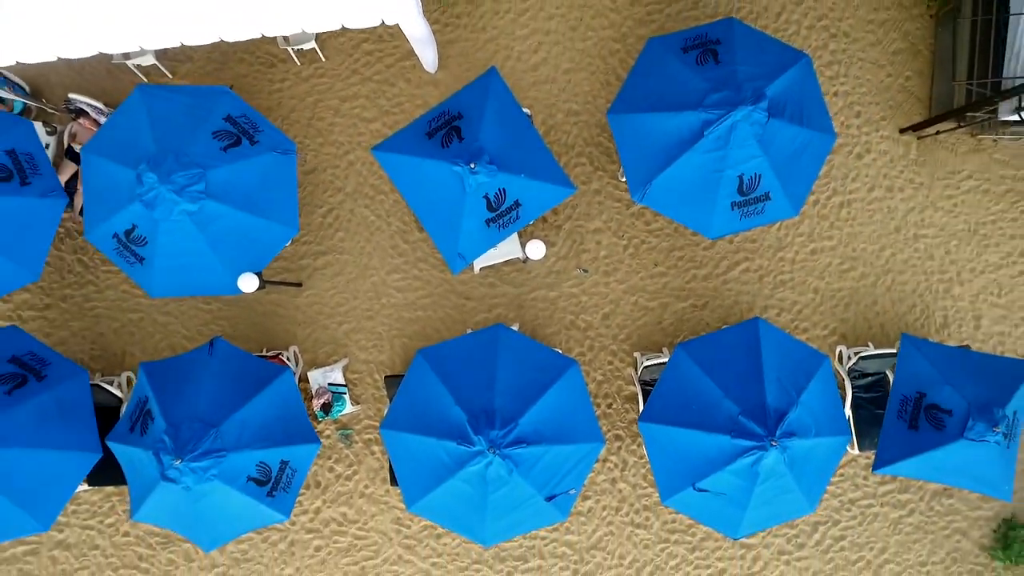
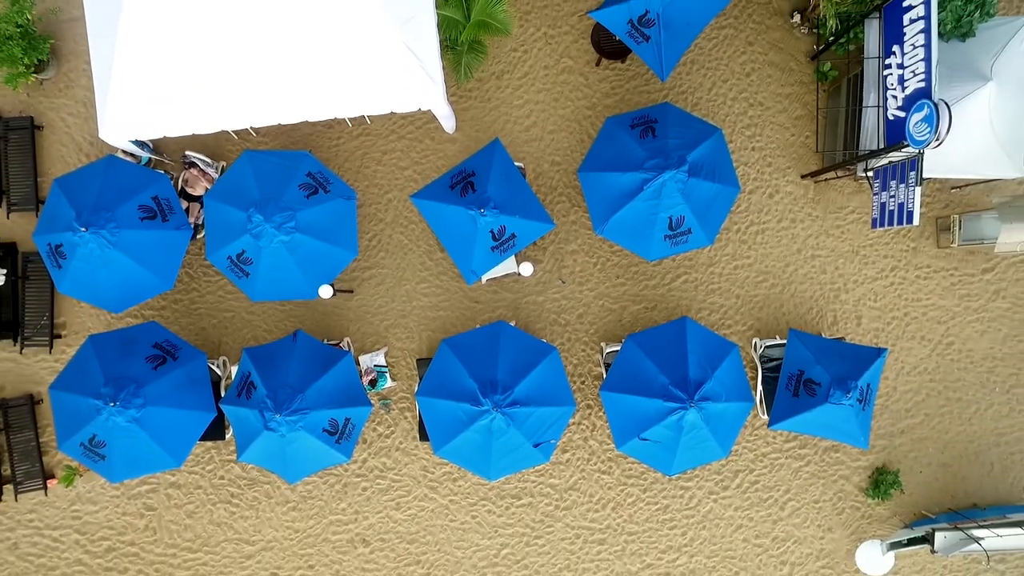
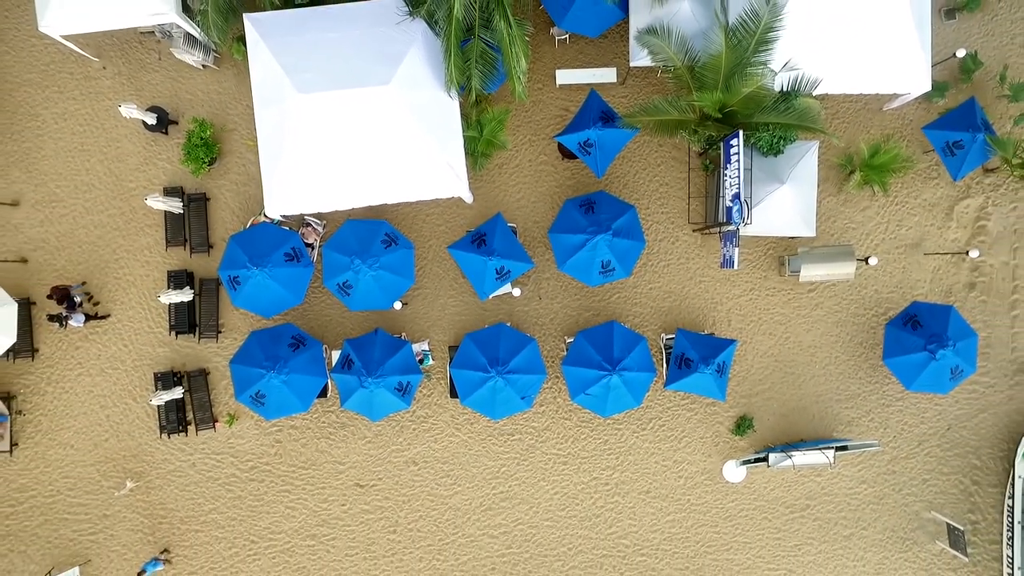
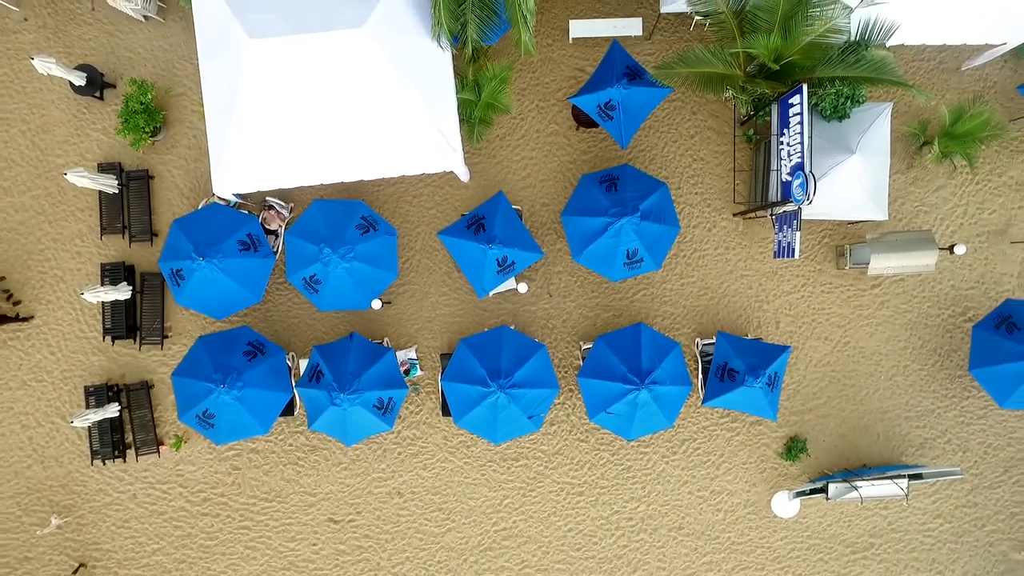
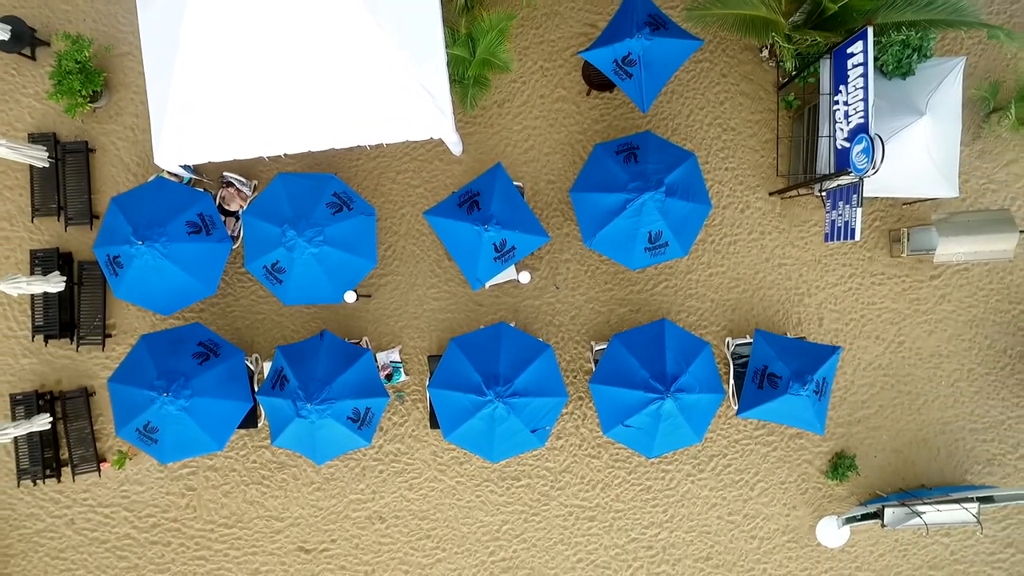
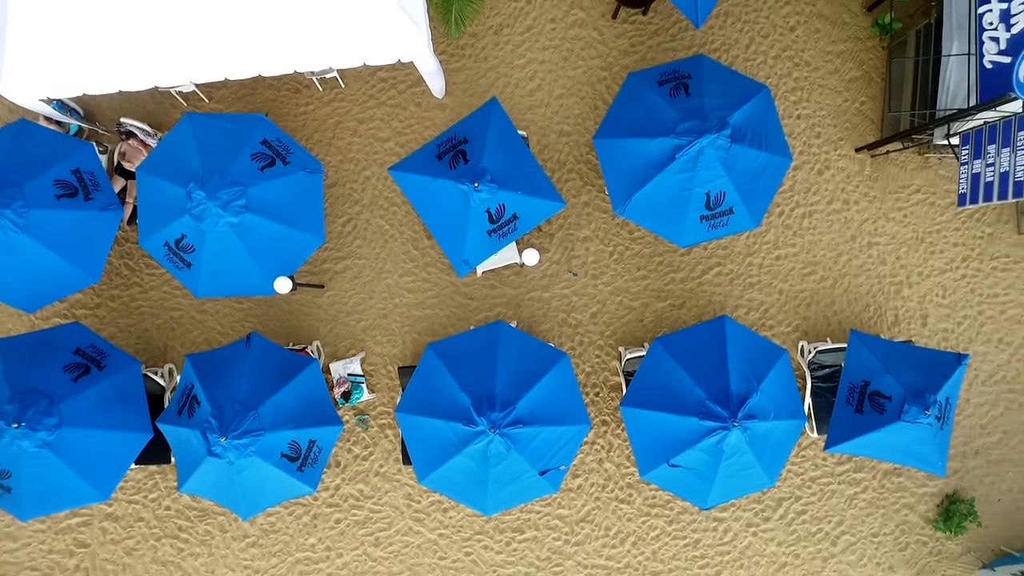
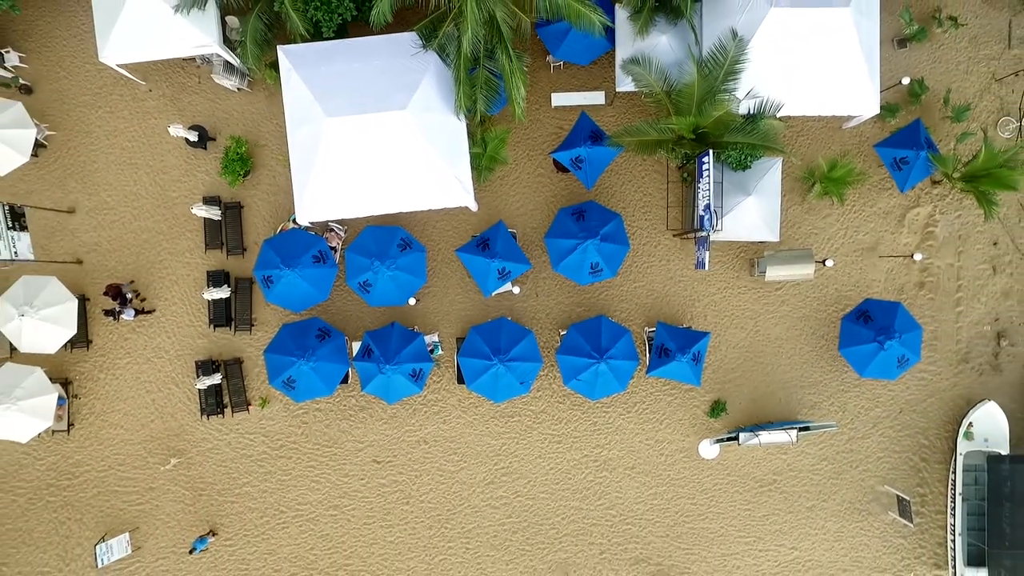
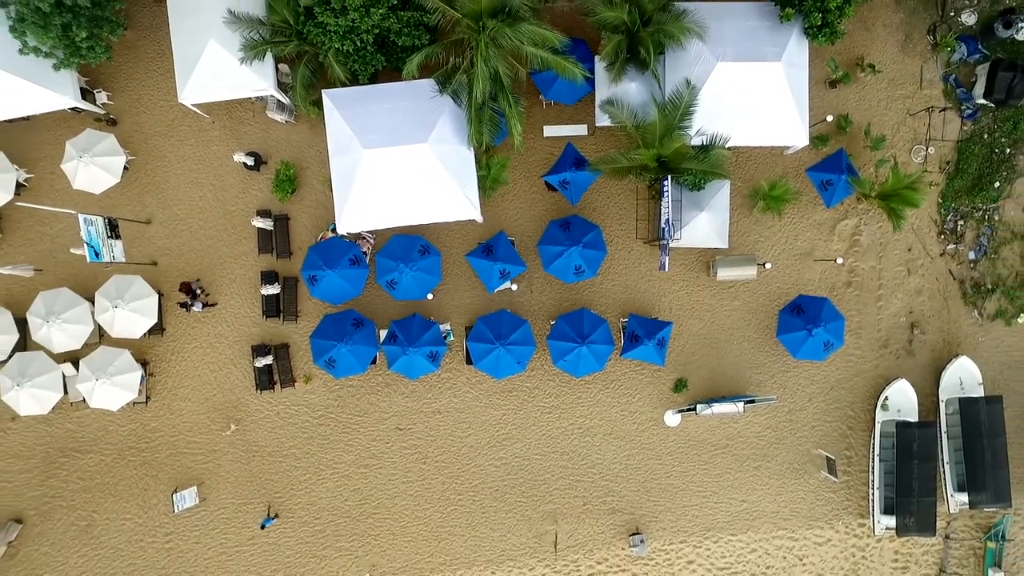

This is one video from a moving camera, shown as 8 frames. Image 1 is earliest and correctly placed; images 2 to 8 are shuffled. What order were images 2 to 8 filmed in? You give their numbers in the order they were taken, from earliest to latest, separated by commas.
6, 2, 5, 4, 3, 7, 8
